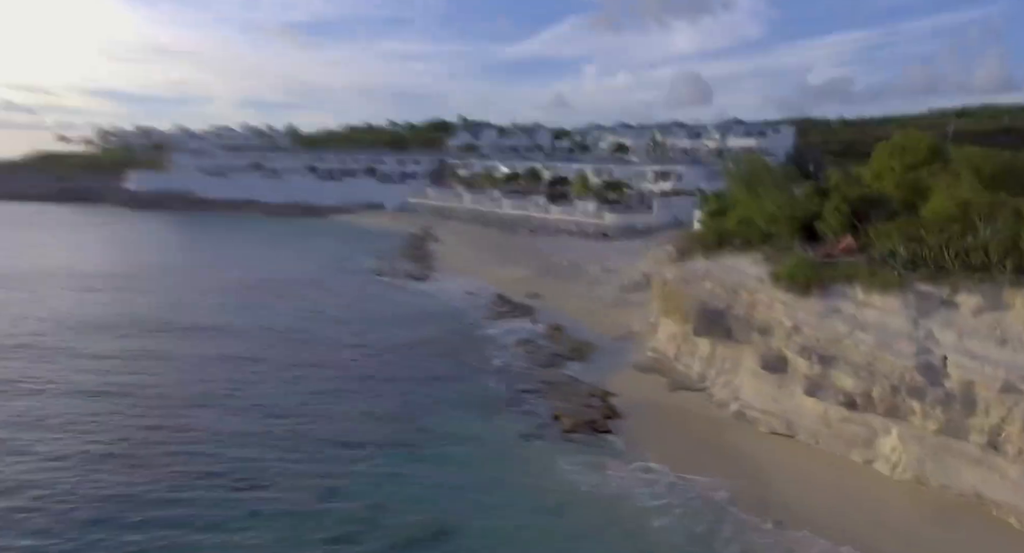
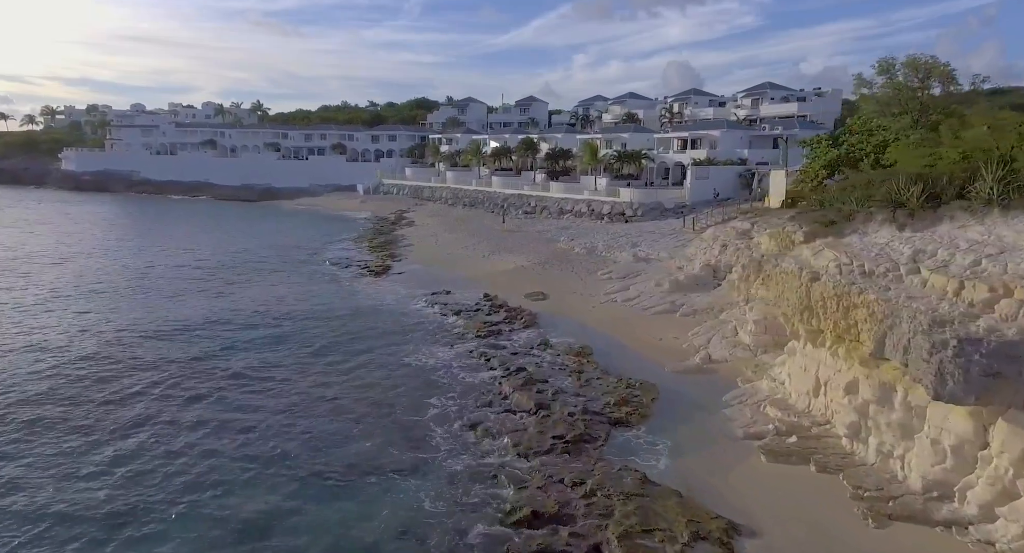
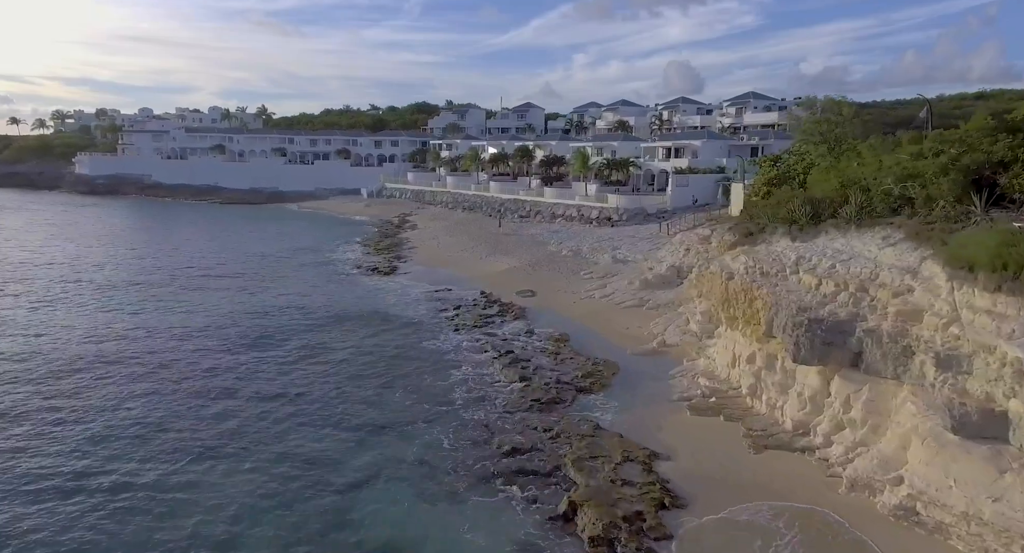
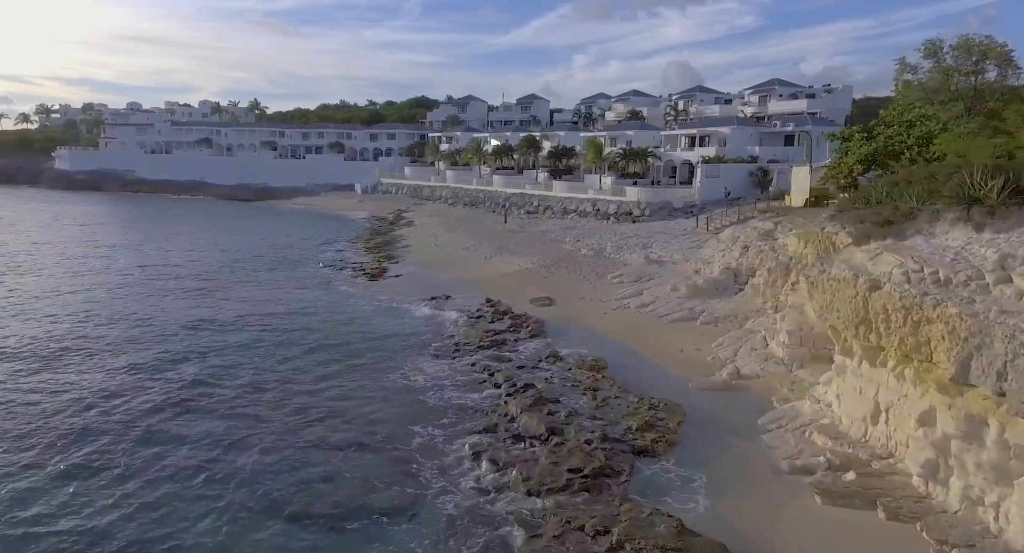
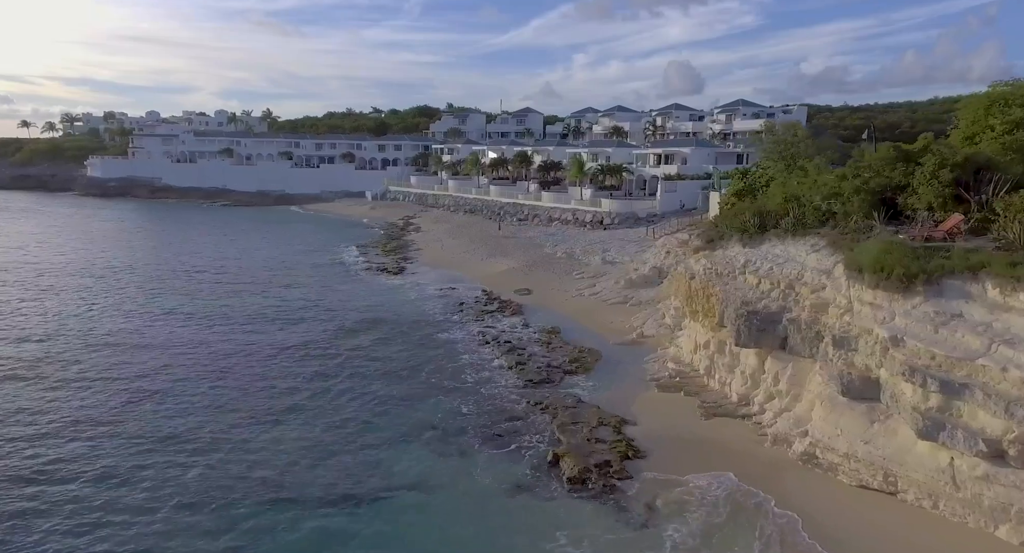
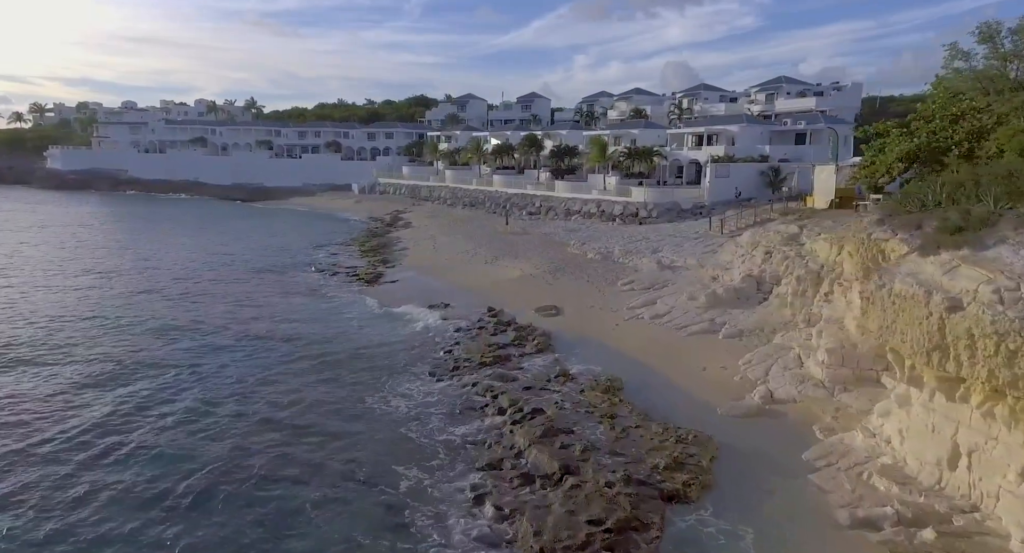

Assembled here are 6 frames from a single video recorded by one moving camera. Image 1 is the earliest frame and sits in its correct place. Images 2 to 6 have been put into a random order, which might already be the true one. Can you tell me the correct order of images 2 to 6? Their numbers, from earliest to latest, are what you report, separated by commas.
5, 3, 2, 4, 6
